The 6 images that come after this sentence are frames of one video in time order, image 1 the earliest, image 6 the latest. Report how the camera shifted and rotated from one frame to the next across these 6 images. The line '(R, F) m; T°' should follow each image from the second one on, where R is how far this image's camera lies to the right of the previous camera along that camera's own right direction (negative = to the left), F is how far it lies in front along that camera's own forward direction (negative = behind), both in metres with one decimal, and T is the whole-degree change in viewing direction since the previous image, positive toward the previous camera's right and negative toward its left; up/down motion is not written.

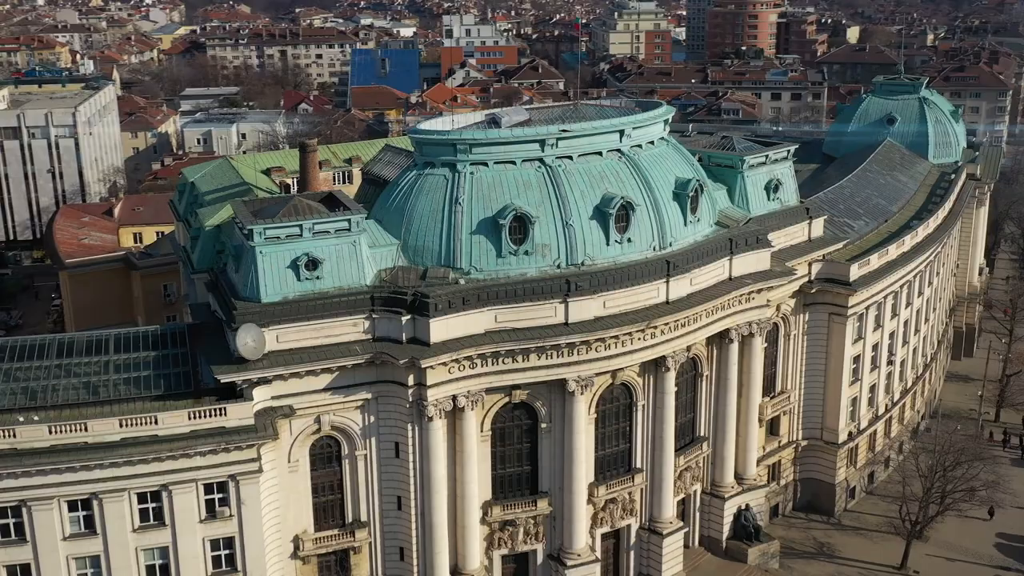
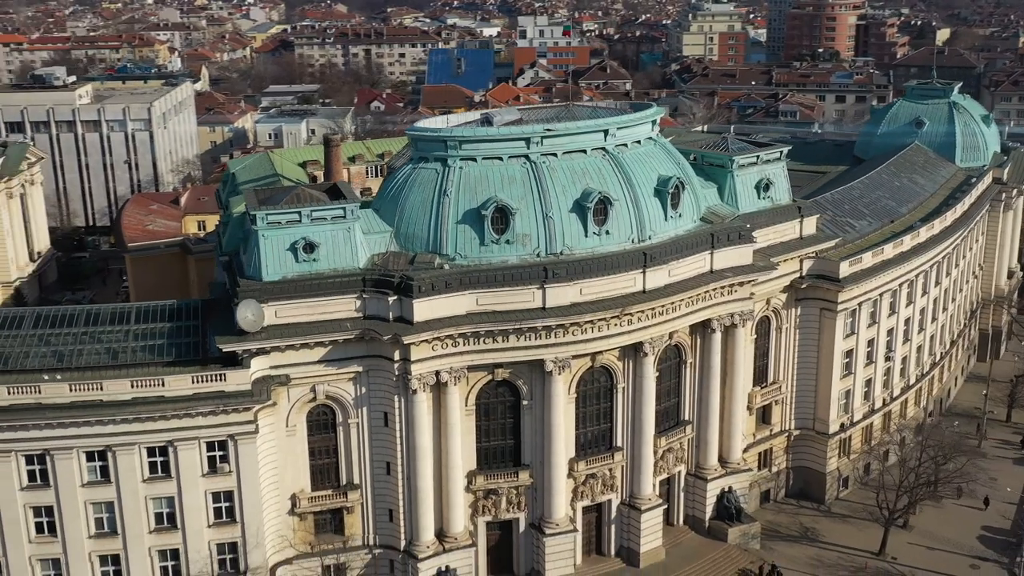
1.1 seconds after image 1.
(+5.7, -4.2) m; -5°
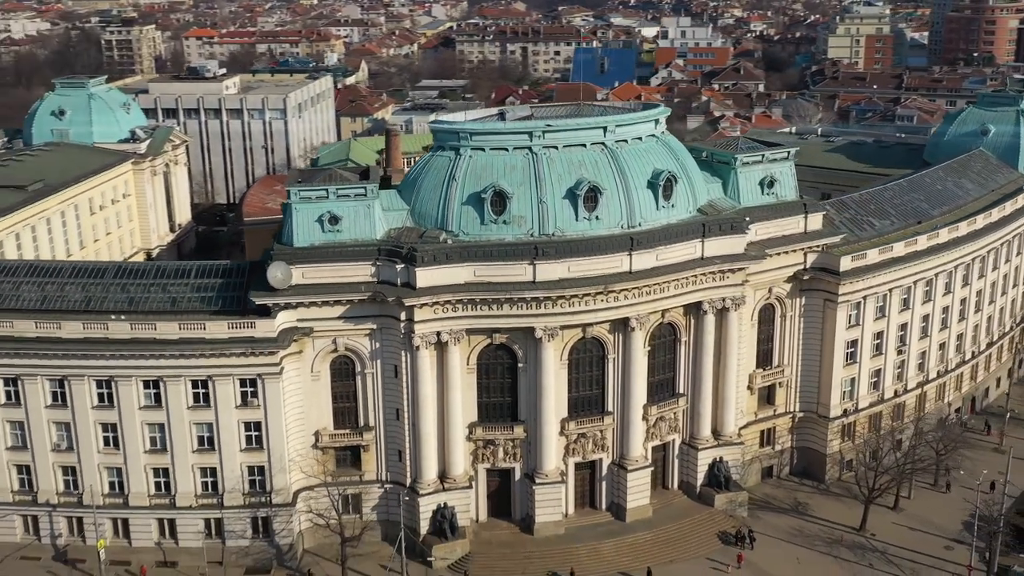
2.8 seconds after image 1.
(+10.8, -7.2) m; -9°
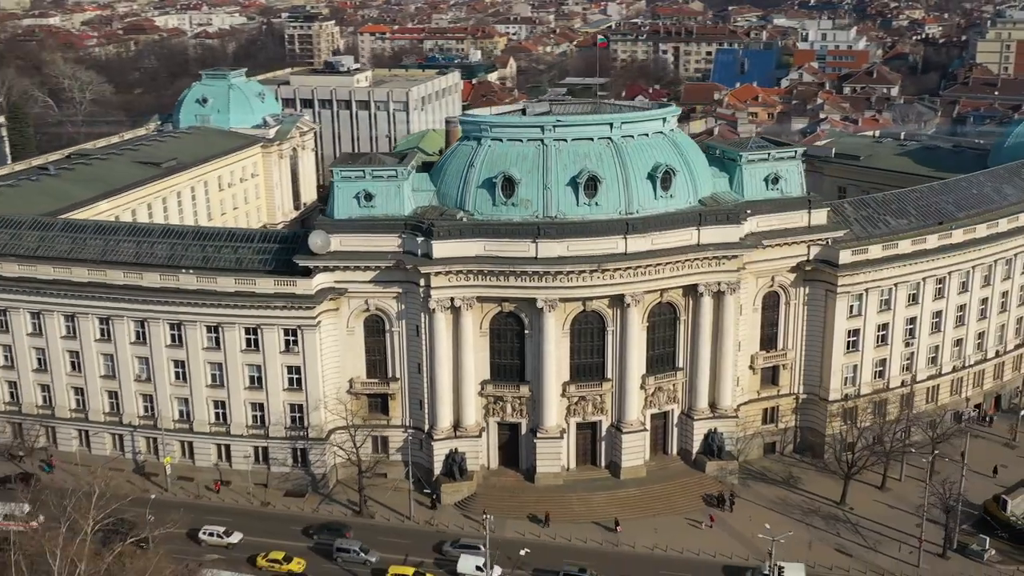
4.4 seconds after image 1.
(+11.8, -8.1) m; -9°
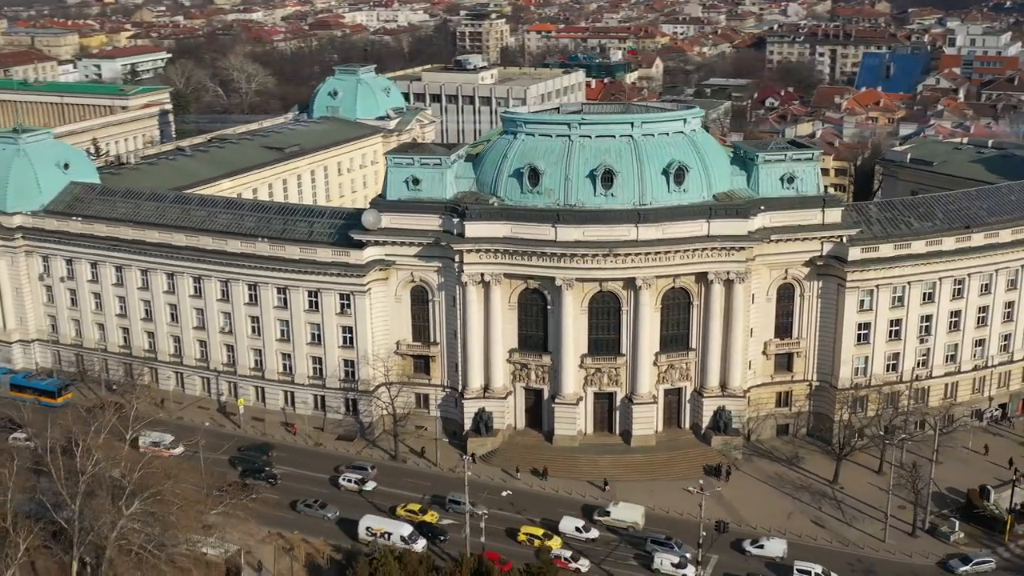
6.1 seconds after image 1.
(+12.3, -8.2) m; -10°
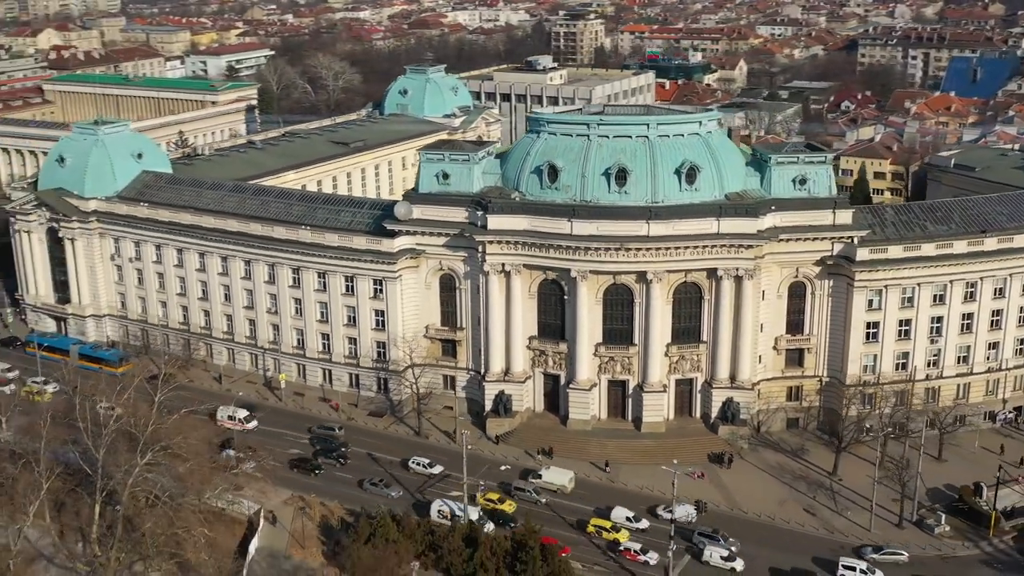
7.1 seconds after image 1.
(+7.2, -4.8) m; -5°
